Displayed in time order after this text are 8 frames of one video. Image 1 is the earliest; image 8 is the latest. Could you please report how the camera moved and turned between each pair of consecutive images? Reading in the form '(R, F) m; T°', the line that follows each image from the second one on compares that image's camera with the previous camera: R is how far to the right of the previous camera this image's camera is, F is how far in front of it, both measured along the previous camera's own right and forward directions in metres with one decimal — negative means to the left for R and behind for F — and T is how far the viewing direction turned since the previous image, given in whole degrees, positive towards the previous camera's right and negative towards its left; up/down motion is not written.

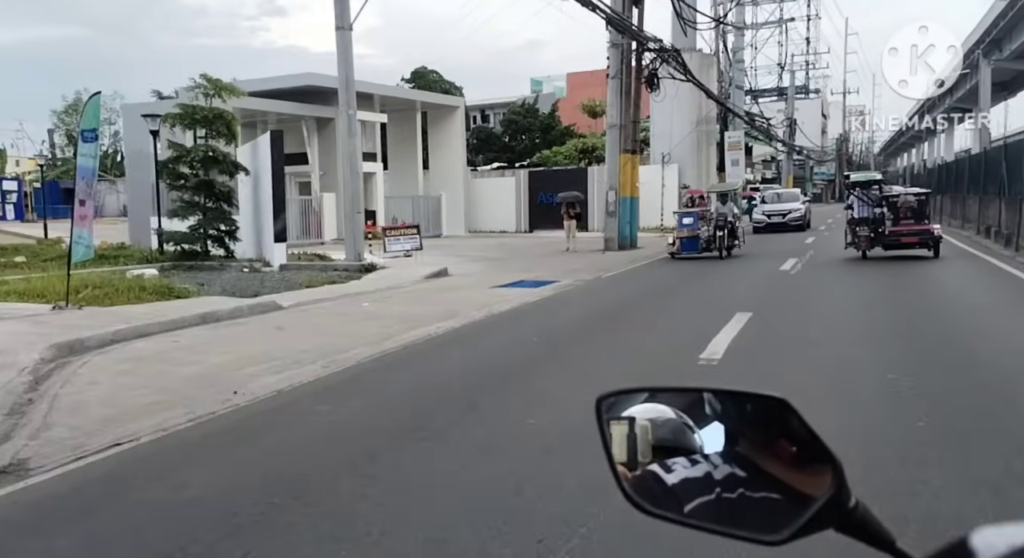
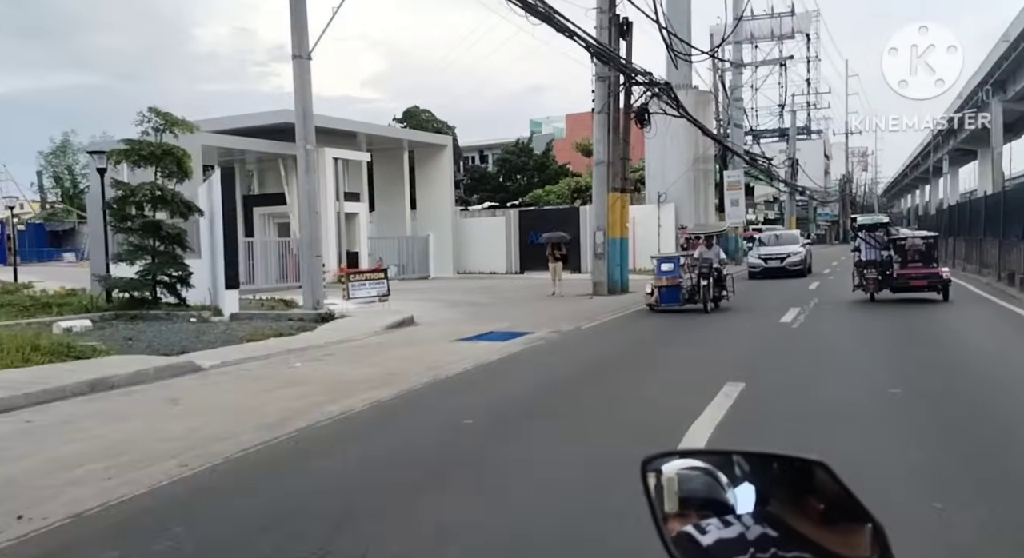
(+0.6, +1.6) m; 0°
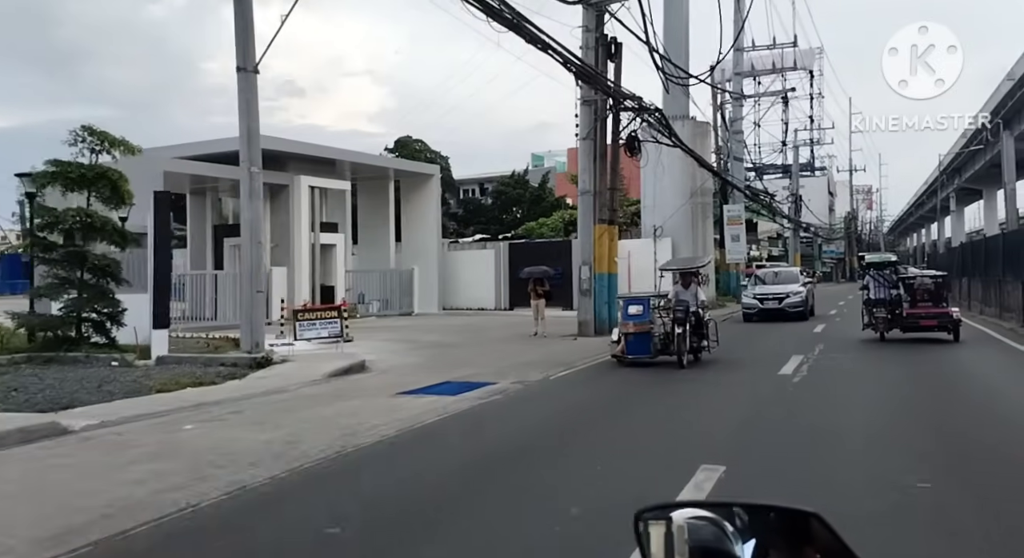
(+0.7, +1.8) m; 0°
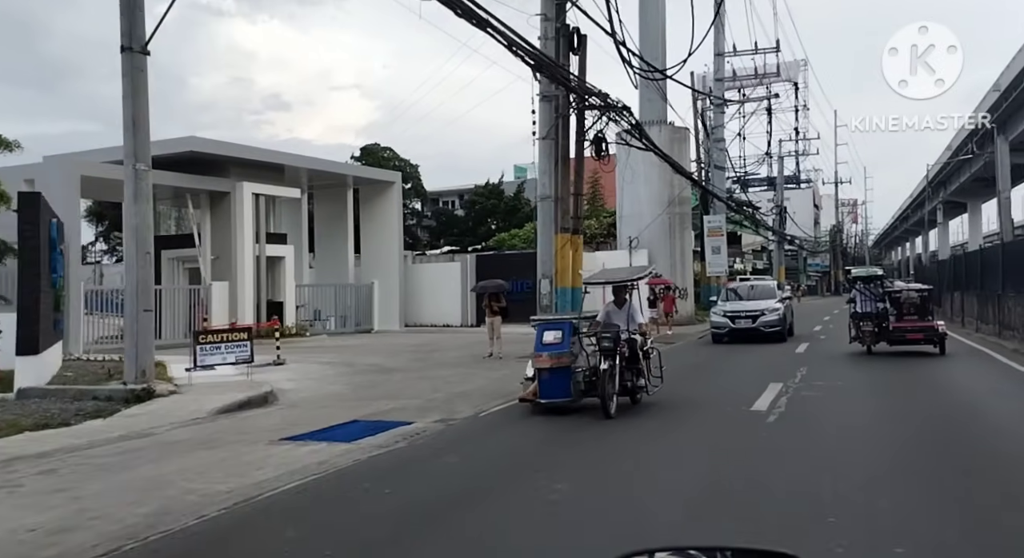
(+0.8, +2.1) m; +1°
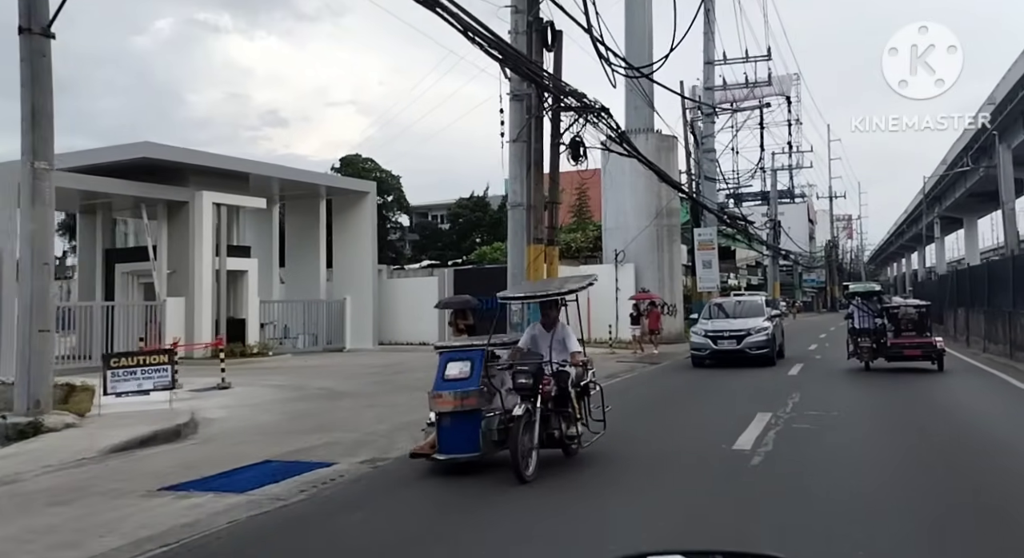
(+0.6, +1.6) m; 0°
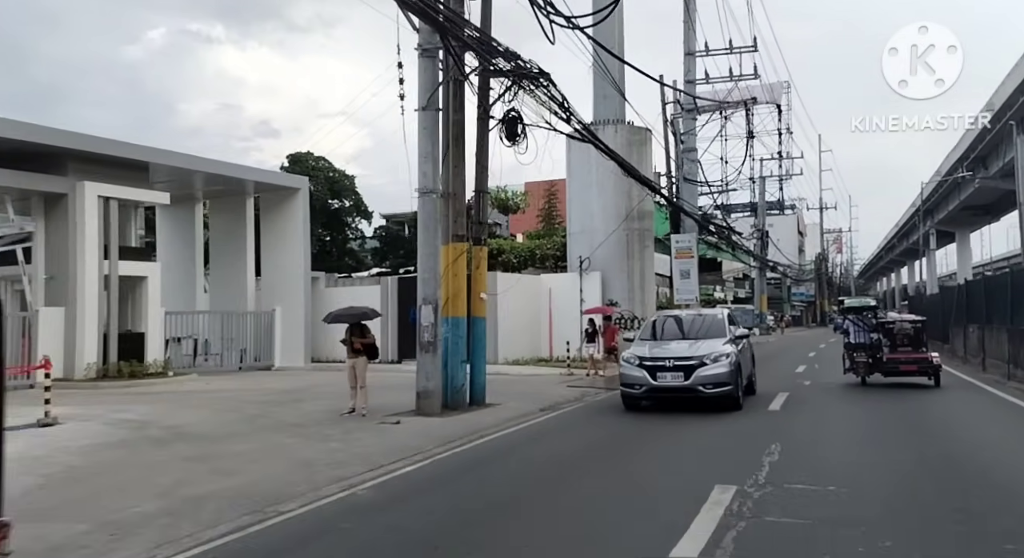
(+1.4, +3.7) m; +1°
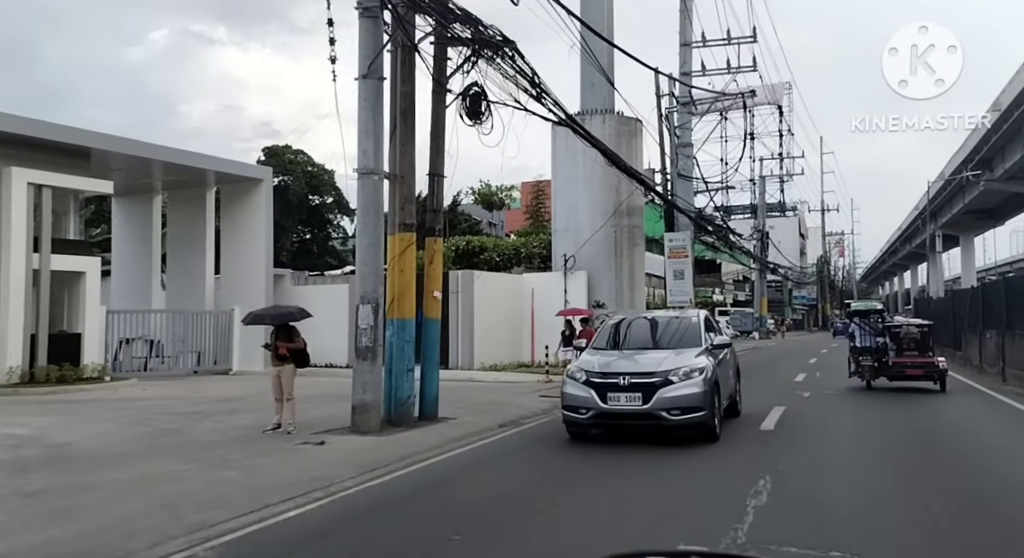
(+0.7, +2.0) m; 0°
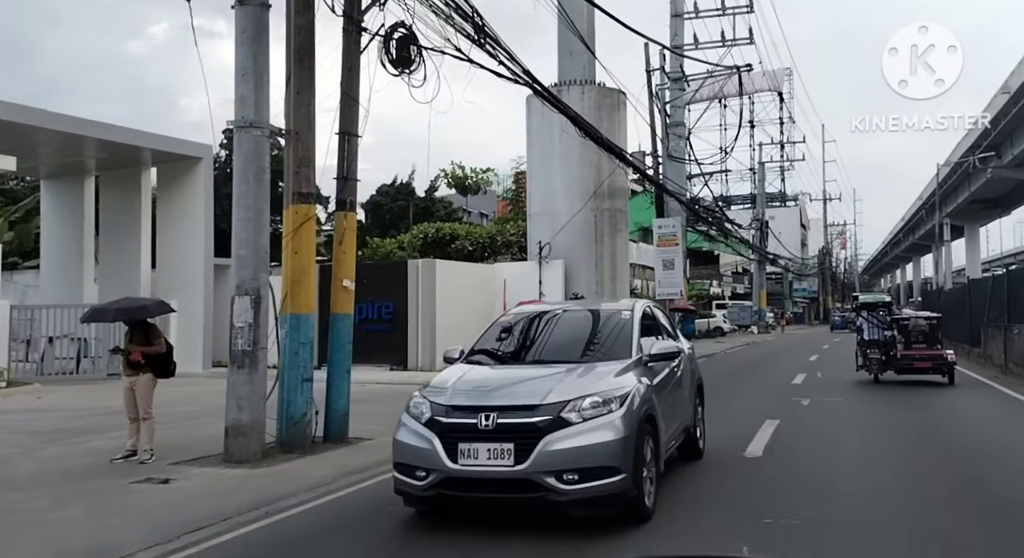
(+0.9, +2.6) m; 0°
